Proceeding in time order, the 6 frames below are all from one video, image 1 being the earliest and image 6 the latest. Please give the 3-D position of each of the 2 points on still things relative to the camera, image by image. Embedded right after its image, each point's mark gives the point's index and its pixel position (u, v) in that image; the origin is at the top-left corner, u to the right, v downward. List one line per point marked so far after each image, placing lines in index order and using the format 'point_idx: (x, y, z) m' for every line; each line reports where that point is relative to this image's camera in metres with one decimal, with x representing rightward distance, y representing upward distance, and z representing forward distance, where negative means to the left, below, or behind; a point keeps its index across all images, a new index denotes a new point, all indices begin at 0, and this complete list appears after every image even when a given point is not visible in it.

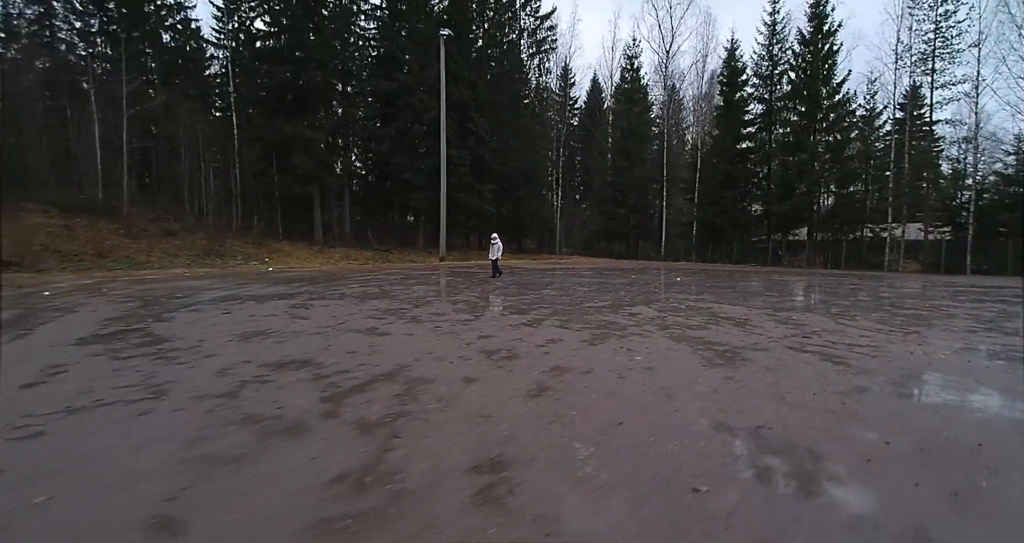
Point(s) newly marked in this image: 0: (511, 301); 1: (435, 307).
0: (-0.1, -0.5, +8.5) m
1: (-1.3, -0.6, +7.6) m
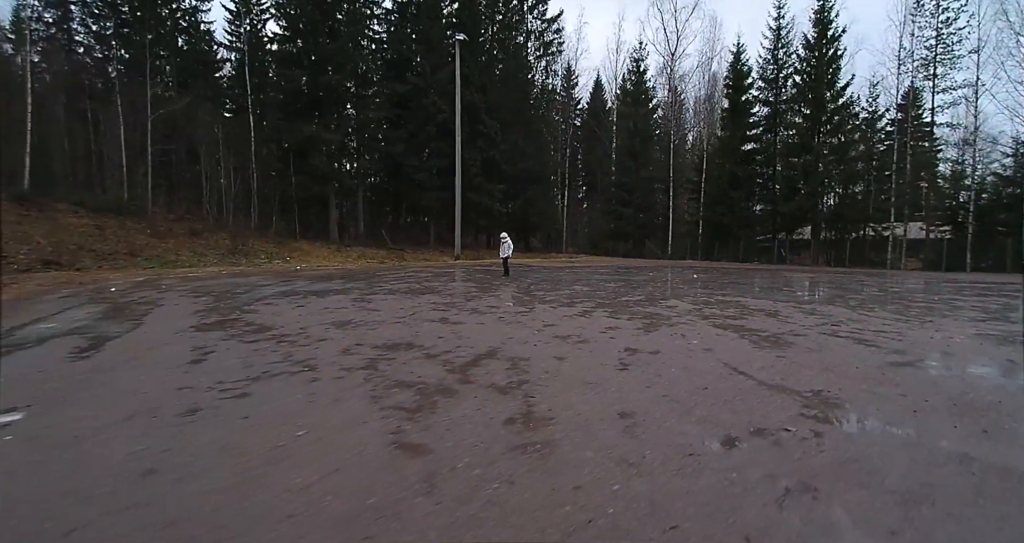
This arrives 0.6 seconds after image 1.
0: (+0.7, -0.5, +9.1) m
1: (-0.5, -0.5, +8.2) m
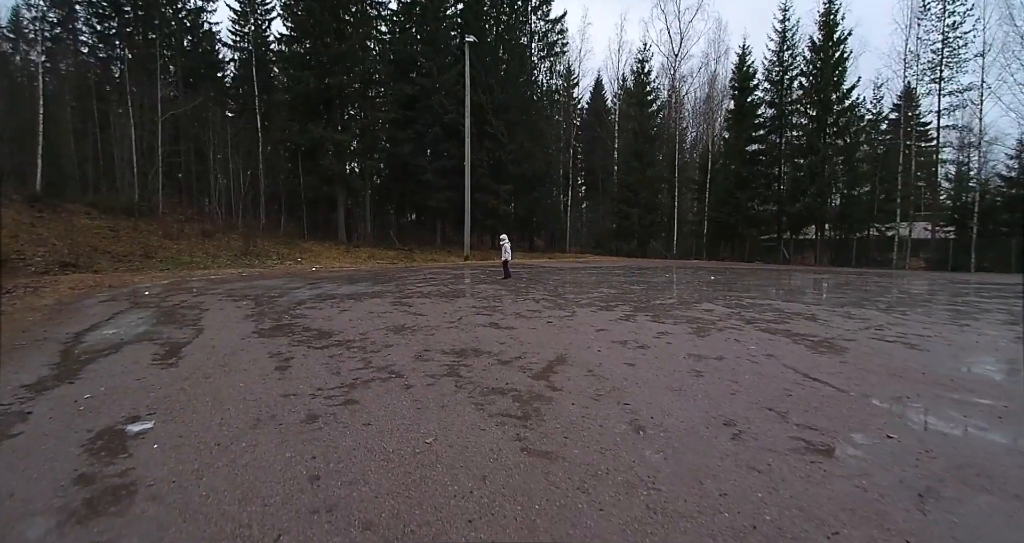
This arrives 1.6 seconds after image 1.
0: (+1.4, -0.6, +9.3) m
1: (+0.2, -0.6, +8.4) m
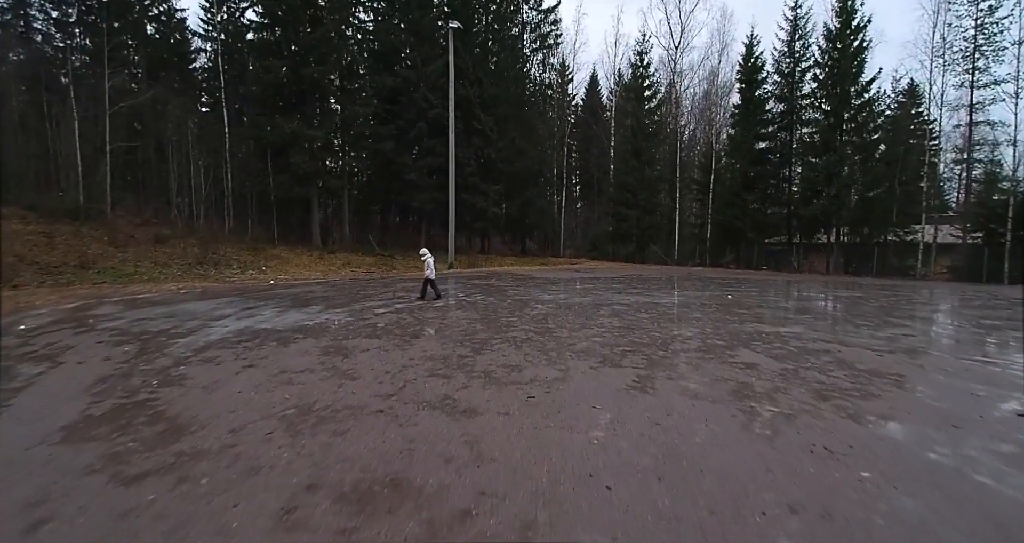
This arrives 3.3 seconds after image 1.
0: (+1.0, -1.1, +7.2) m
1: (-0.2, -1.1, +6.3) m
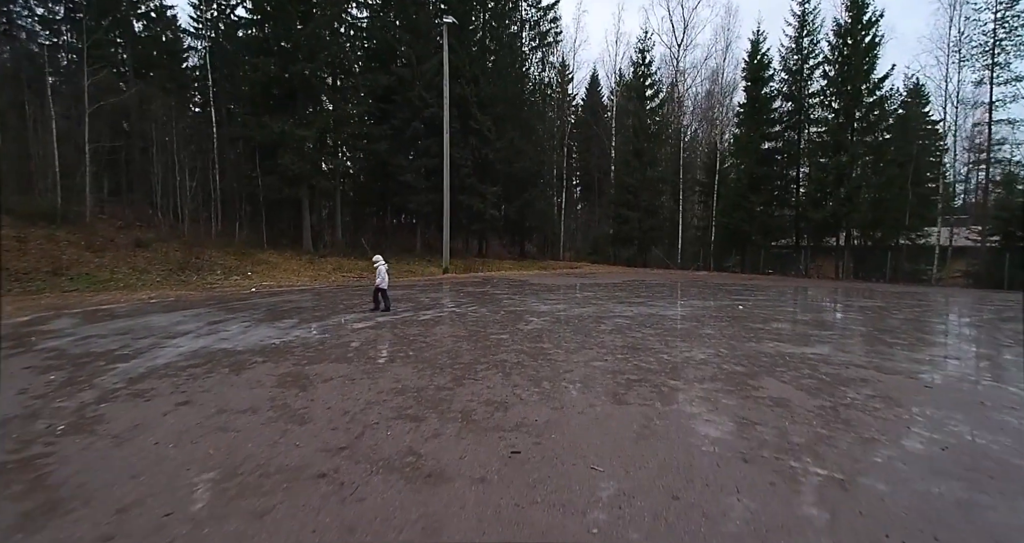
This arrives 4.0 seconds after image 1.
0: (+0.9, -1.3, +6.3) m
1: (-0.3, -1.3, +5.4) m
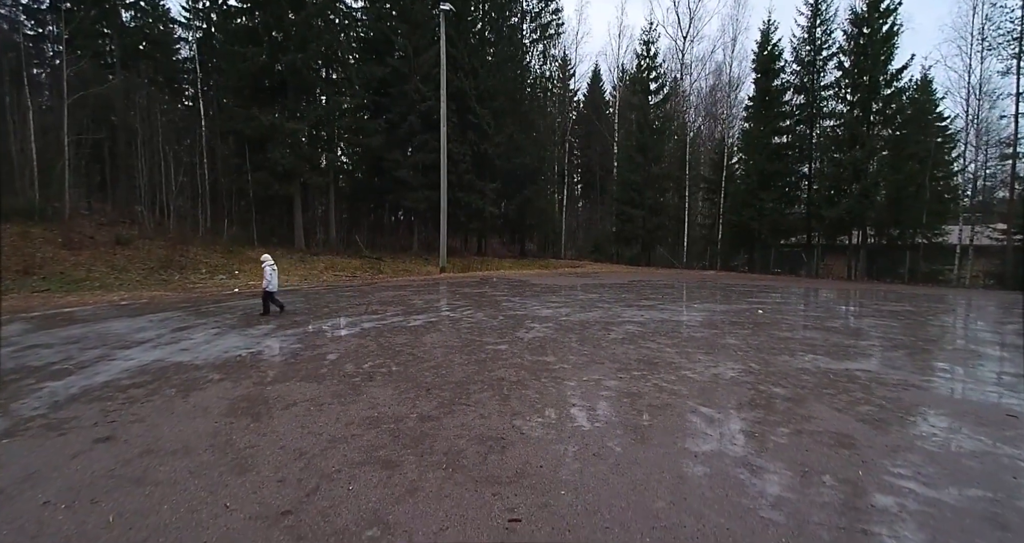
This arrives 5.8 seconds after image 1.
0: (+0.9, -1.3, +5.4) m
1: (-0.3, -1.4, +4.5) m
